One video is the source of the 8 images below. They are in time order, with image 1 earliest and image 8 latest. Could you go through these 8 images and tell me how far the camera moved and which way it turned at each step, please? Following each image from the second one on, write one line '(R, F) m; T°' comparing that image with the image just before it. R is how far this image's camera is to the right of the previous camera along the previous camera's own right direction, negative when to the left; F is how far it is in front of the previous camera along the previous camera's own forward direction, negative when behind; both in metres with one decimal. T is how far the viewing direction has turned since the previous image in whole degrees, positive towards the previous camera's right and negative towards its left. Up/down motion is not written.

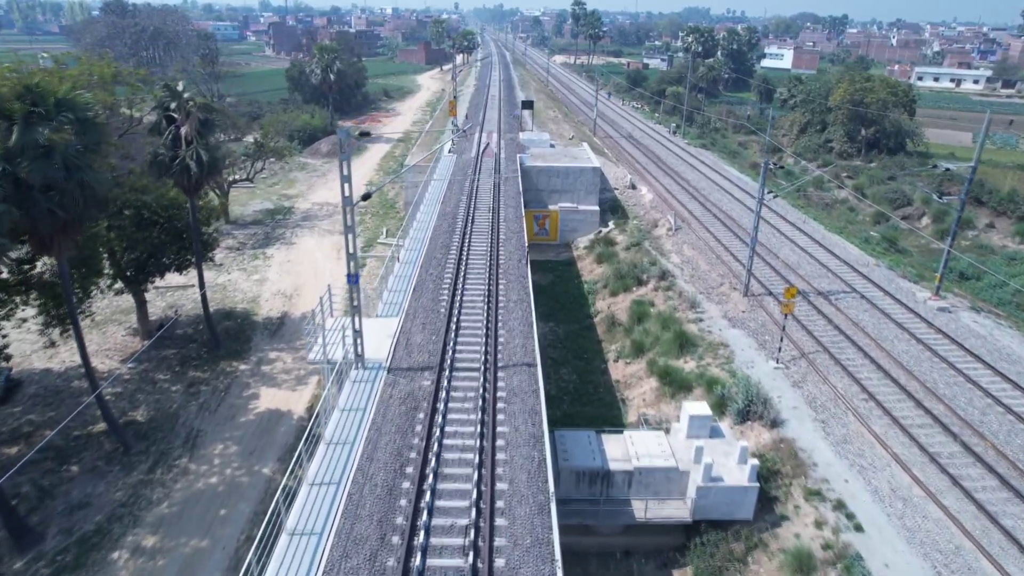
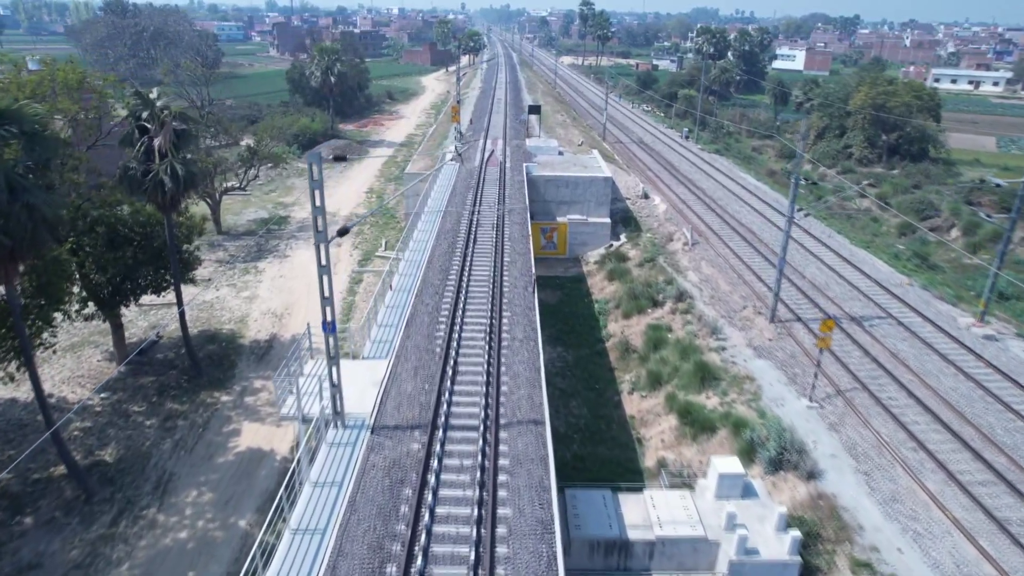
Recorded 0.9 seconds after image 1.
(0.0, +1.9) m; -1°
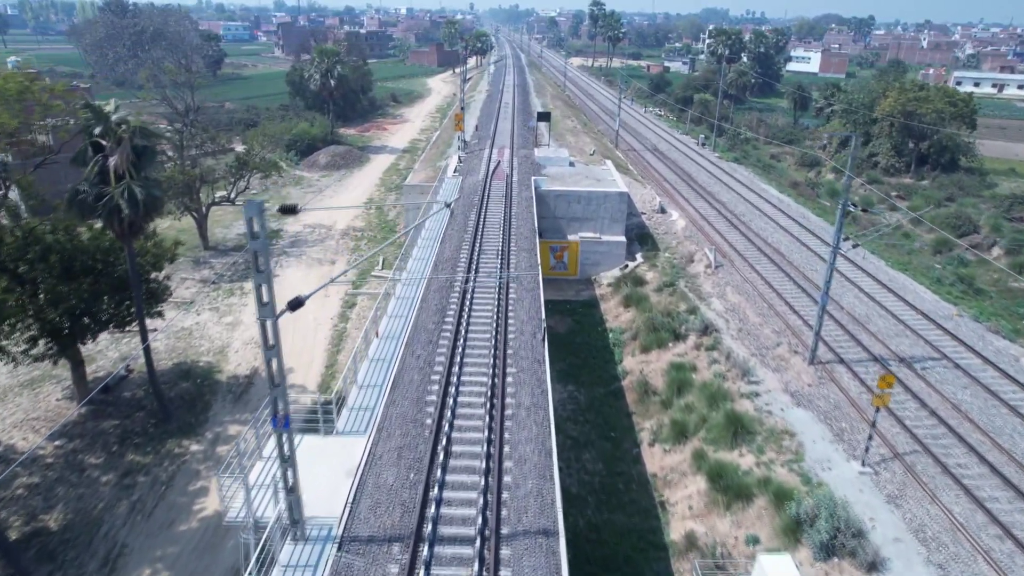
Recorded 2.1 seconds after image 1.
(0.0, +2.5) m; -1°
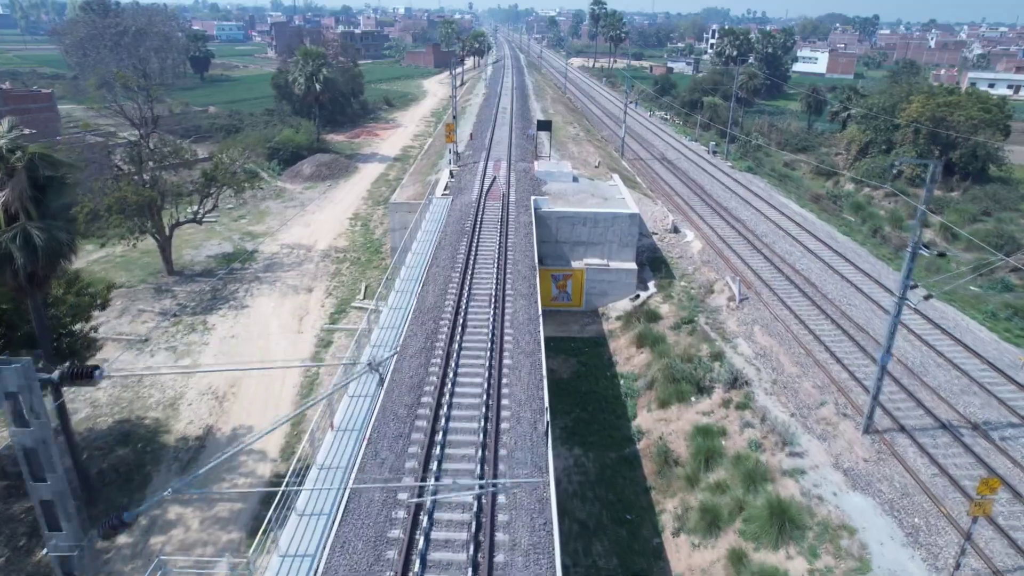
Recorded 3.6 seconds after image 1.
(+0.1, +3.3) m; 0°
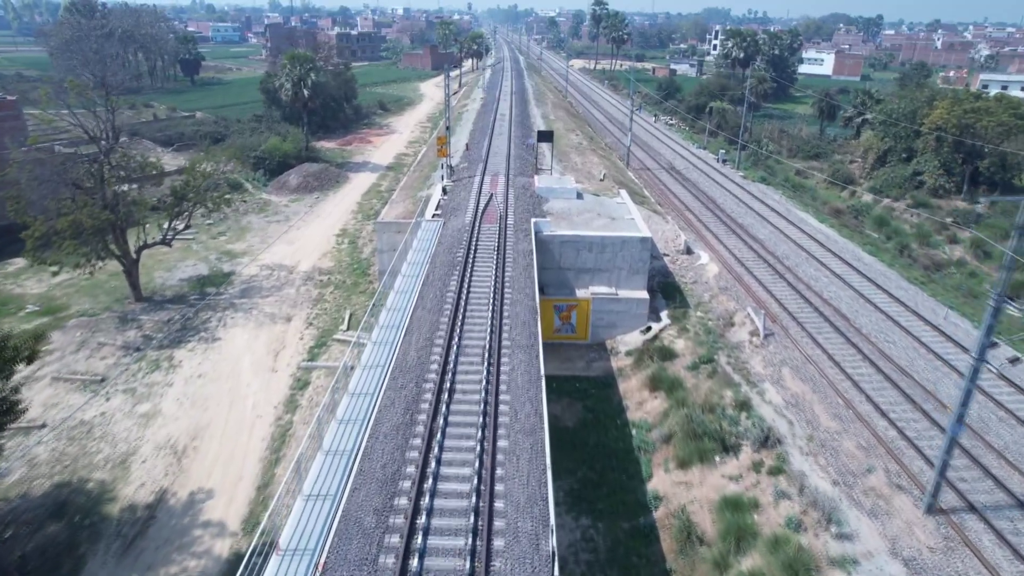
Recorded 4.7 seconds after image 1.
(+0.1, +2.5) m; 0°
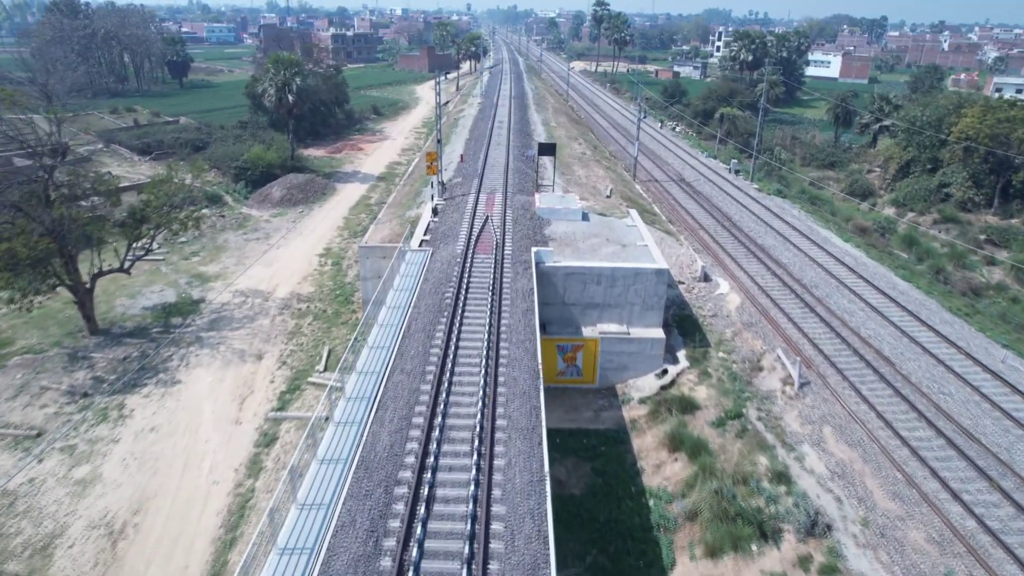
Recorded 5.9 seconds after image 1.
(+0.1, +2.8) m; 0°
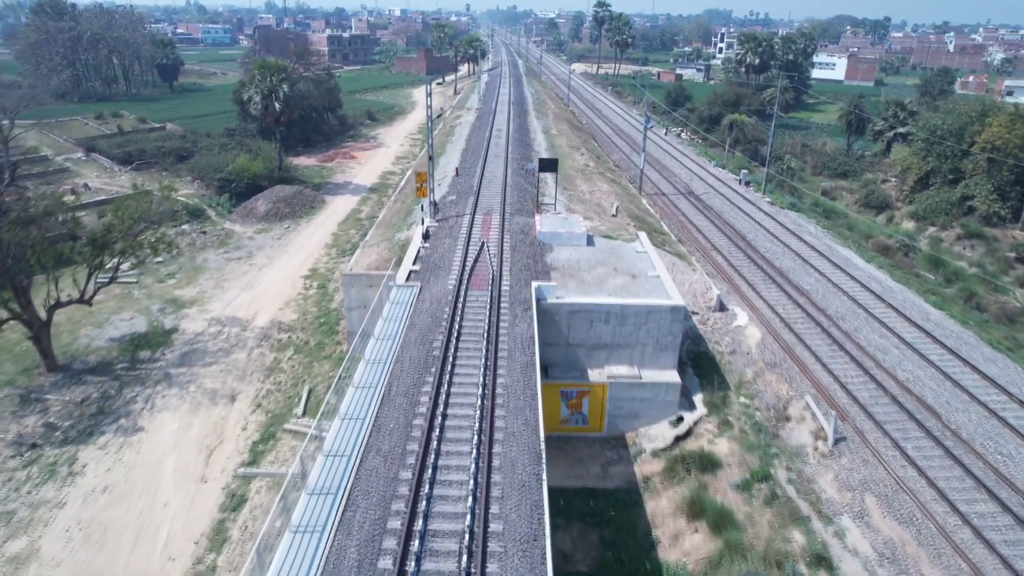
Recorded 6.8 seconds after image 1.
(0.0, +2.2) m; 0°
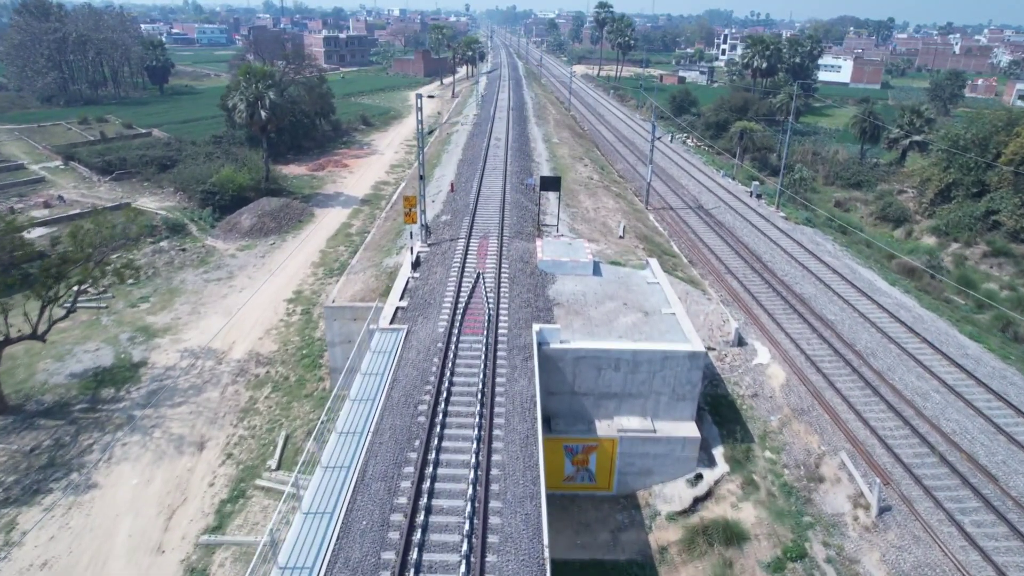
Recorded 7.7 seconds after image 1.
(0.0, +2.1) m; 0°
